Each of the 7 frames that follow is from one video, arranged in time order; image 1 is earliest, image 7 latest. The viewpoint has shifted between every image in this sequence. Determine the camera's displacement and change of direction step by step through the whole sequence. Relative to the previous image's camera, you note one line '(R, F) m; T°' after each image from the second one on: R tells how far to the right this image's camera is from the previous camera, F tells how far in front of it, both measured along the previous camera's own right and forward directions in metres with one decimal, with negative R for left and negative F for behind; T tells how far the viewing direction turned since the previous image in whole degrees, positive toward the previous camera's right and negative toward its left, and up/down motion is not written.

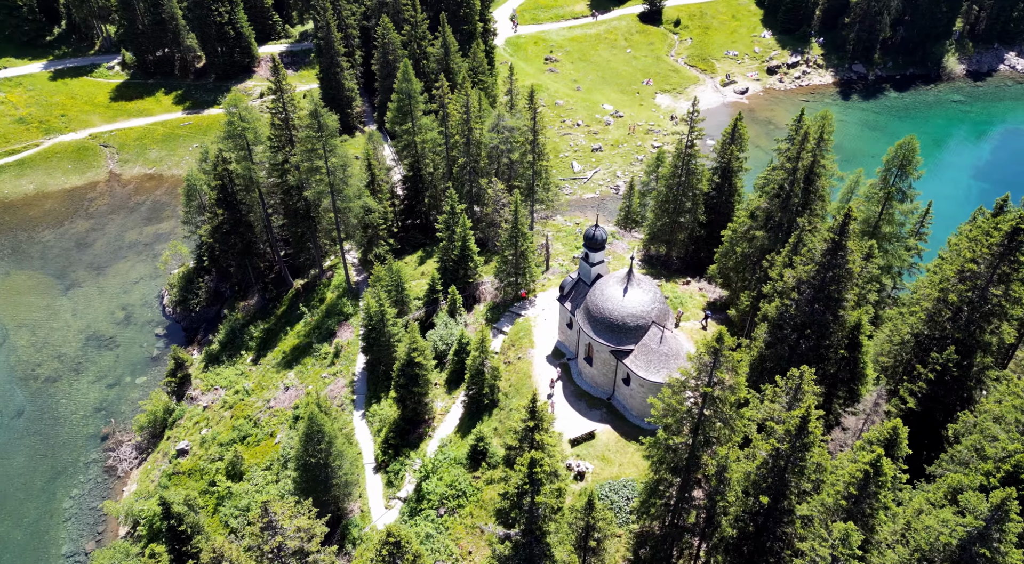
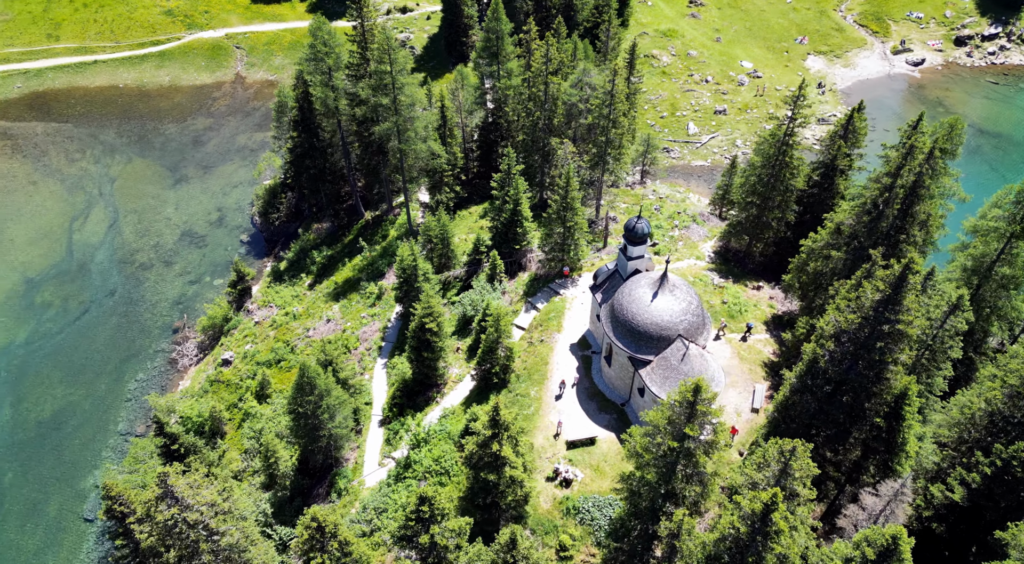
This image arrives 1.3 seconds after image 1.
(+5.3, +3.8) m; -9°
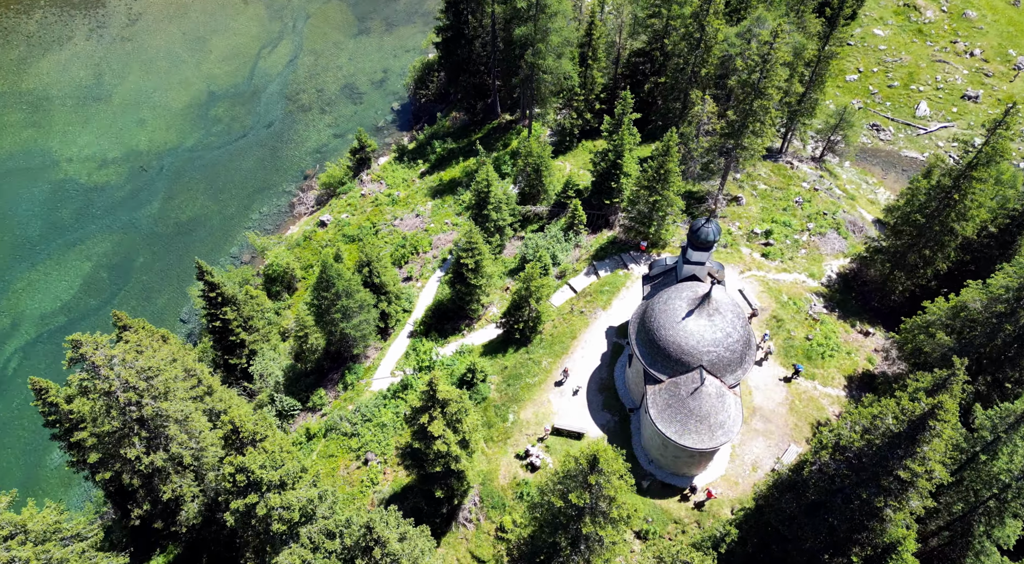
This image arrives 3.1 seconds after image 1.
(+7.1, +4.4) m; -13°
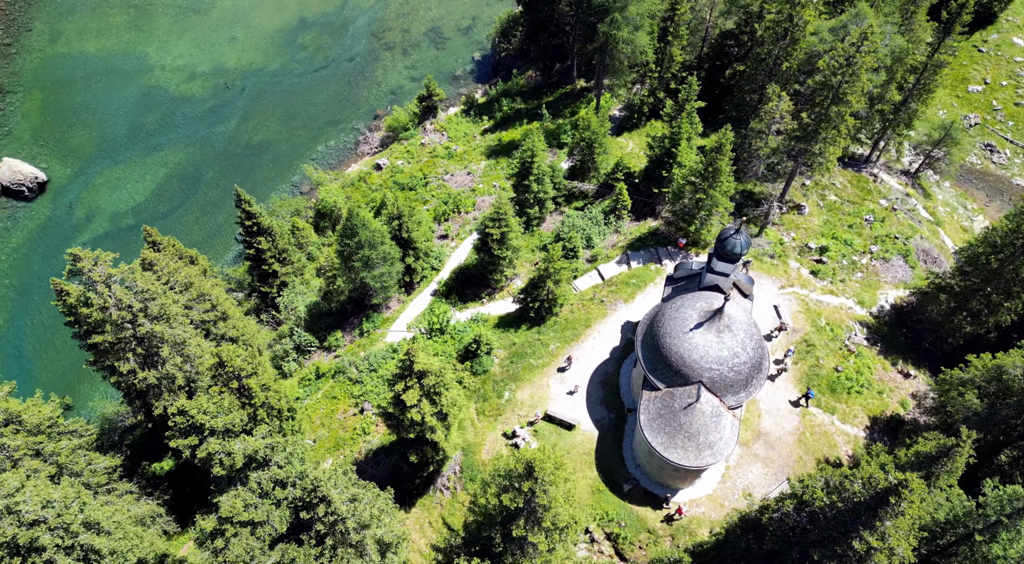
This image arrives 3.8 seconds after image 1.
(+3.2, +1.1) m; -6°
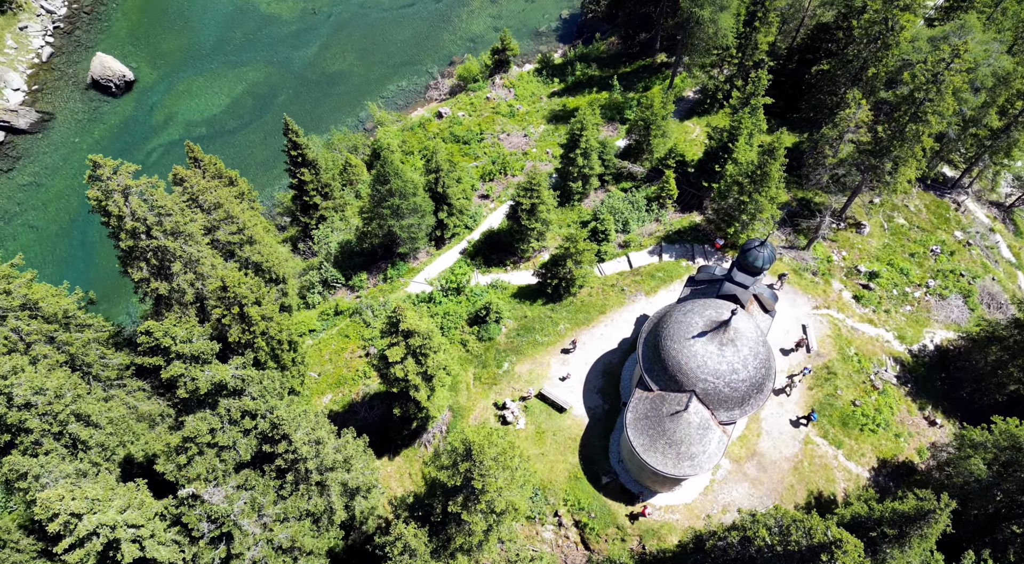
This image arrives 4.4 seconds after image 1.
(+2.9, +0.6) m; -5°
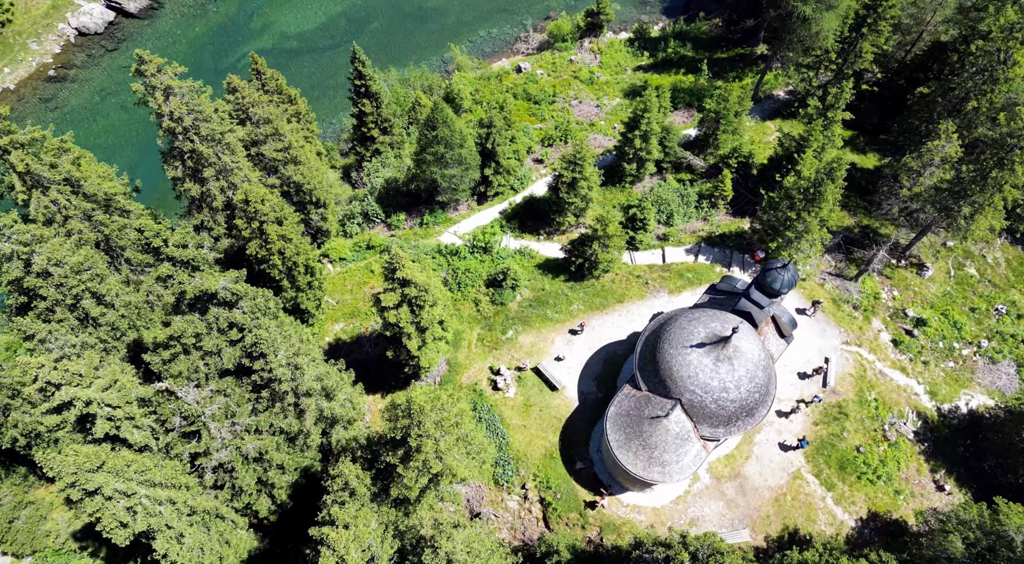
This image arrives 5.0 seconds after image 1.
(+2.9, +0.4) m; -6°
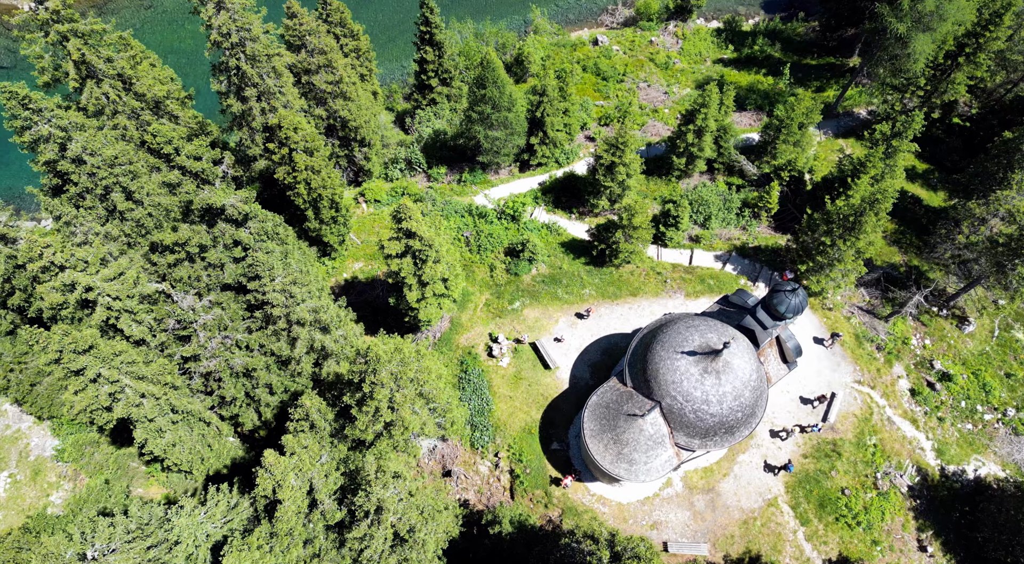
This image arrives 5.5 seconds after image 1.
(+2.5, +0.1) m; -4°
